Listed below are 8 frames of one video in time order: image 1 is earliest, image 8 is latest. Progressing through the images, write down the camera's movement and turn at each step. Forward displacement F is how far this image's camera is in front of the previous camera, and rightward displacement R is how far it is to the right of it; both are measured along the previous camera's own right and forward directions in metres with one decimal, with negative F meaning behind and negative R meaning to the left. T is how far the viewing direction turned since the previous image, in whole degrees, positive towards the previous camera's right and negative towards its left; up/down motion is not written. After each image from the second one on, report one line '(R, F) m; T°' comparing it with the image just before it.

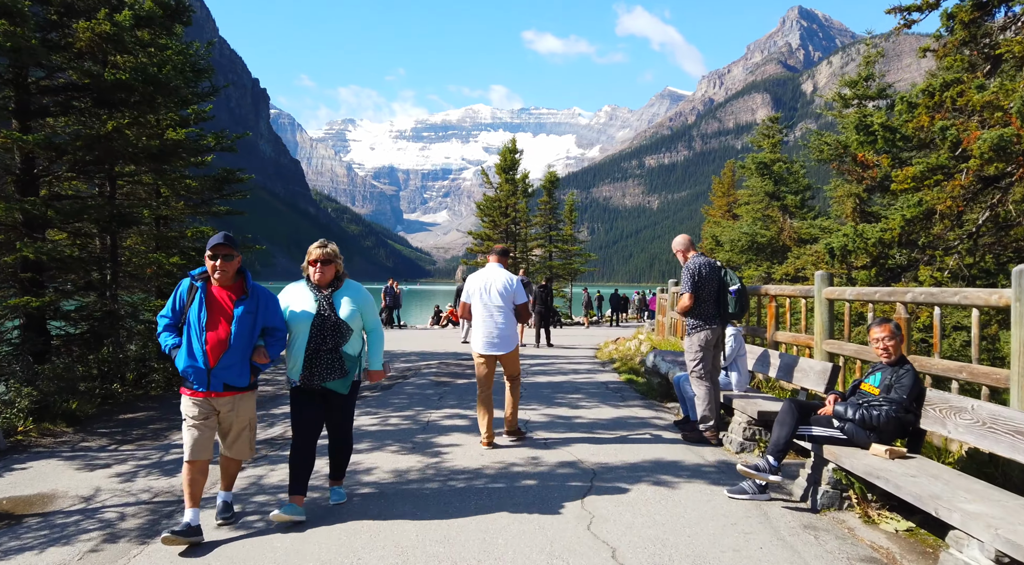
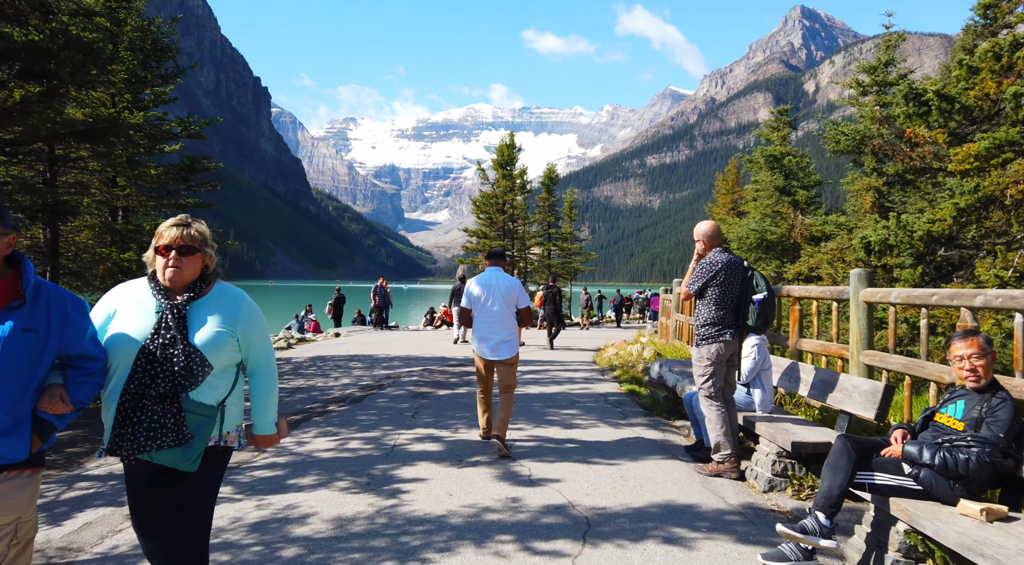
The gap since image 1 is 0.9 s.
(+0.2, +1.5) m; 0°
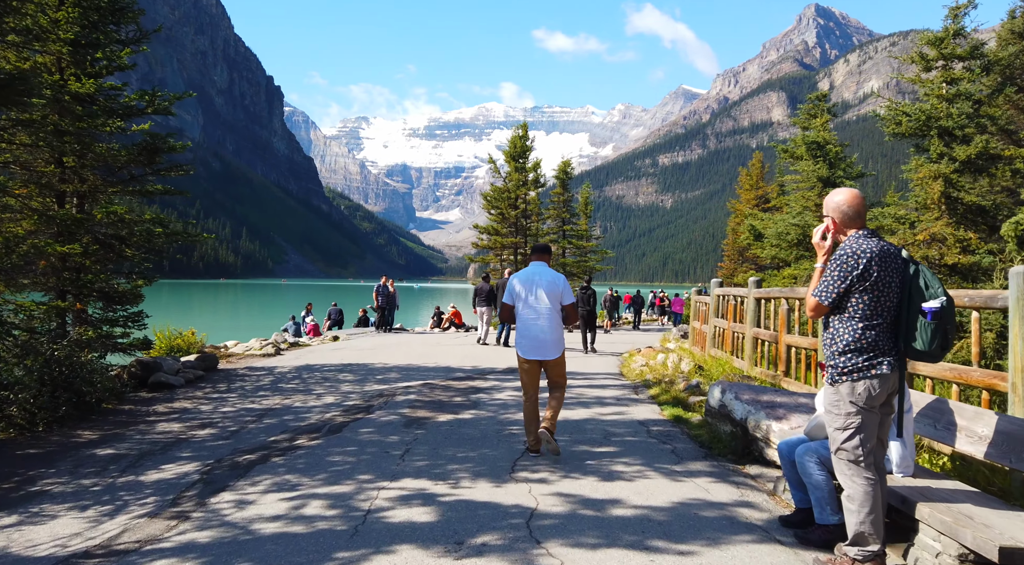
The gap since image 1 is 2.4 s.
(-0.1, +2.3) m; -1°
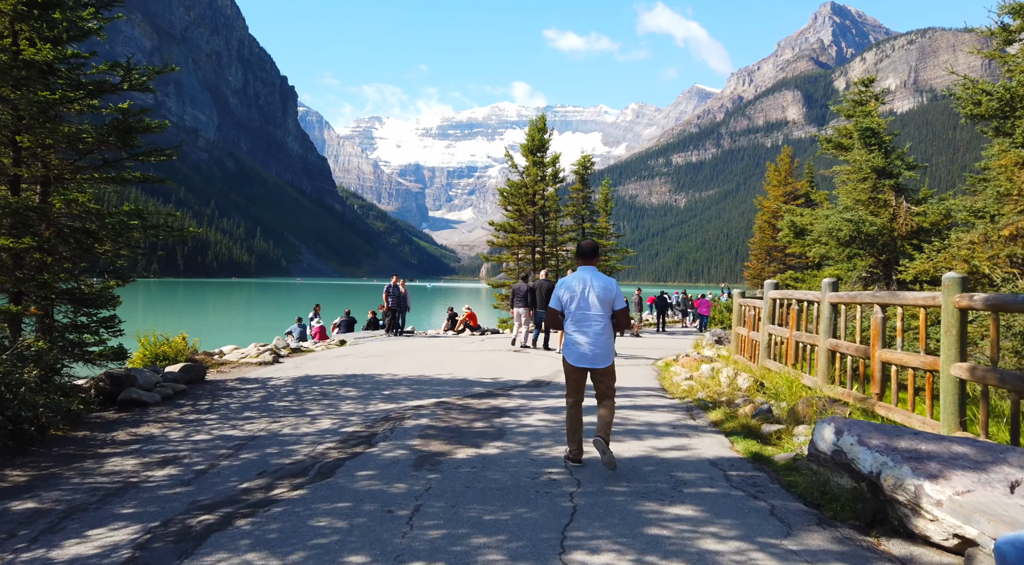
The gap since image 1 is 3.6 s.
(-0.2, +2.0) m; -1°
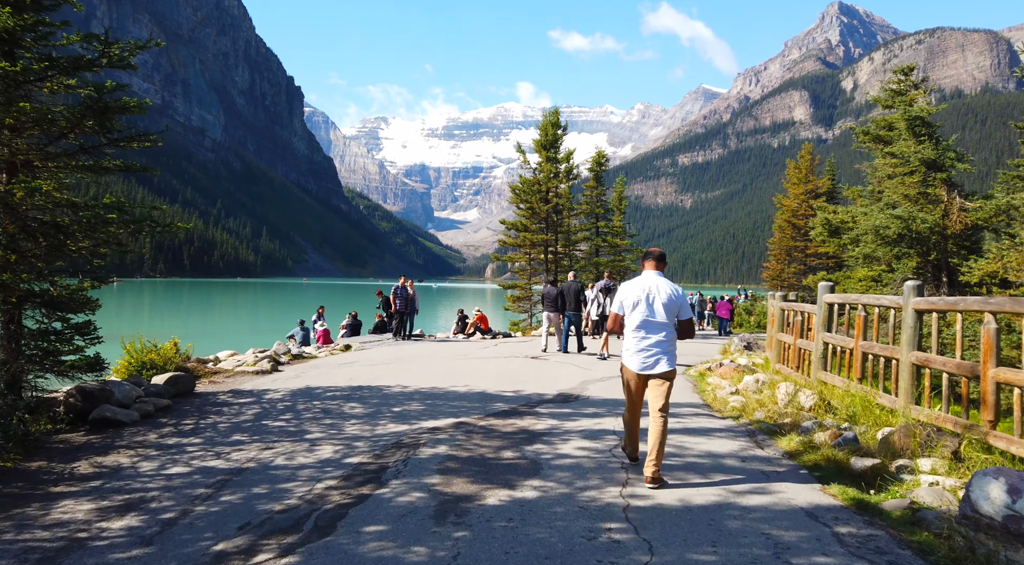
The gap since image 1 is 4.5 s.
(-0.3, +1.5) m; 0°
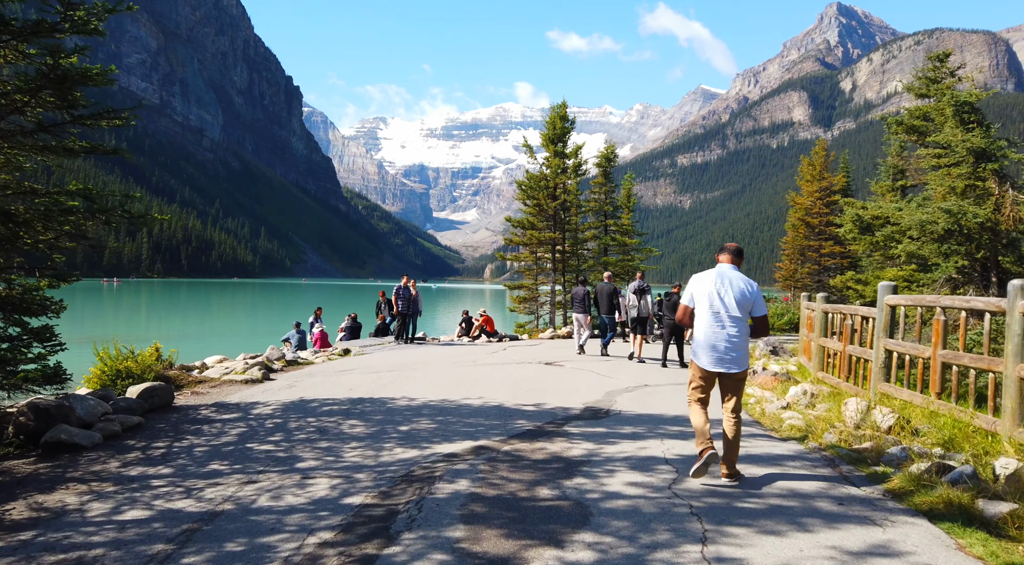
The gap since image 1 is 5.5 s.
(-0.3, +1.5) m; 0°
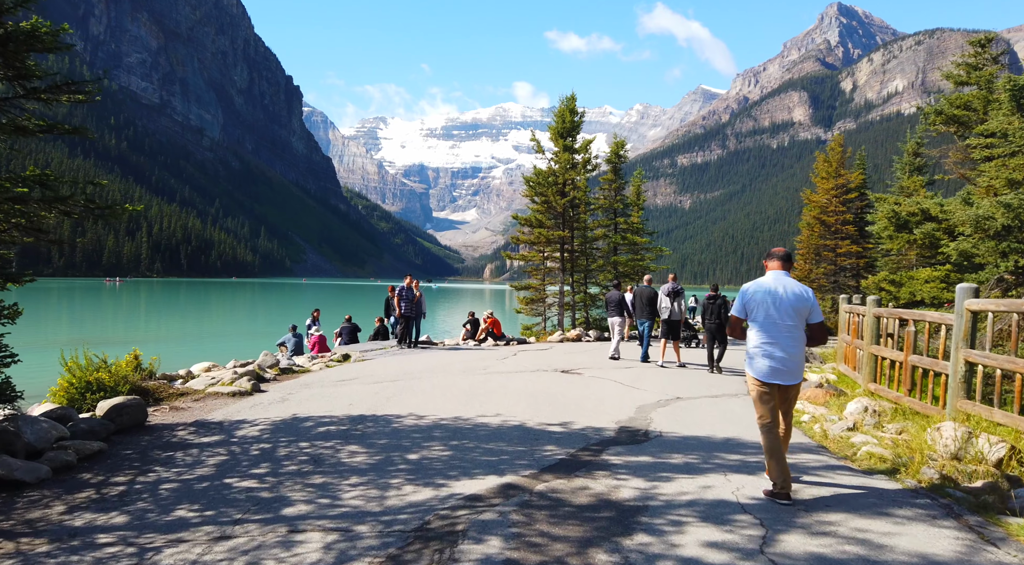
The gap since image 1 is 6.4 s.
(-0.3, +1.5) m; 0°
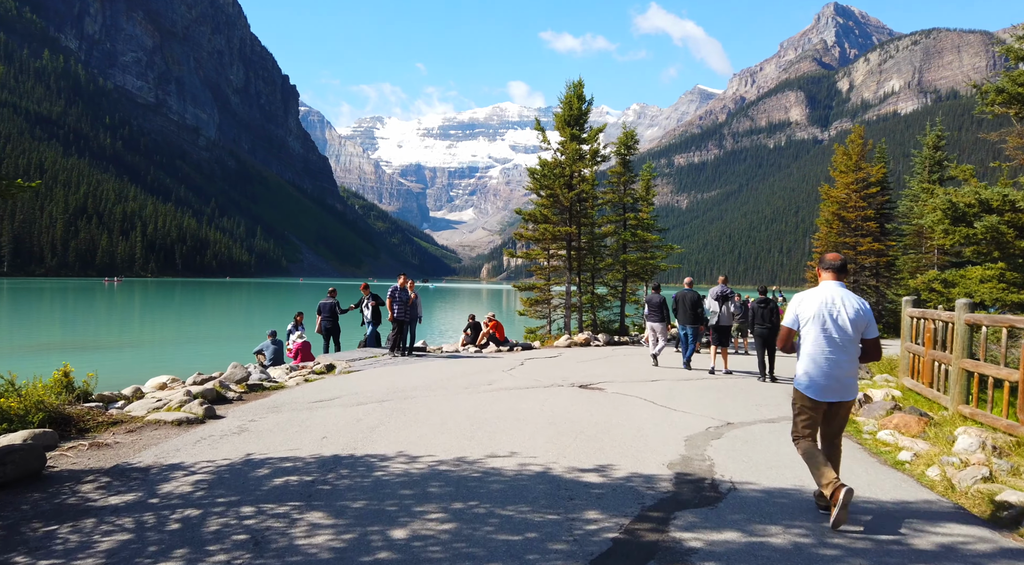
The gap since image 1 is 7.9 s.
(-0.2, +2.5) m; 0°
